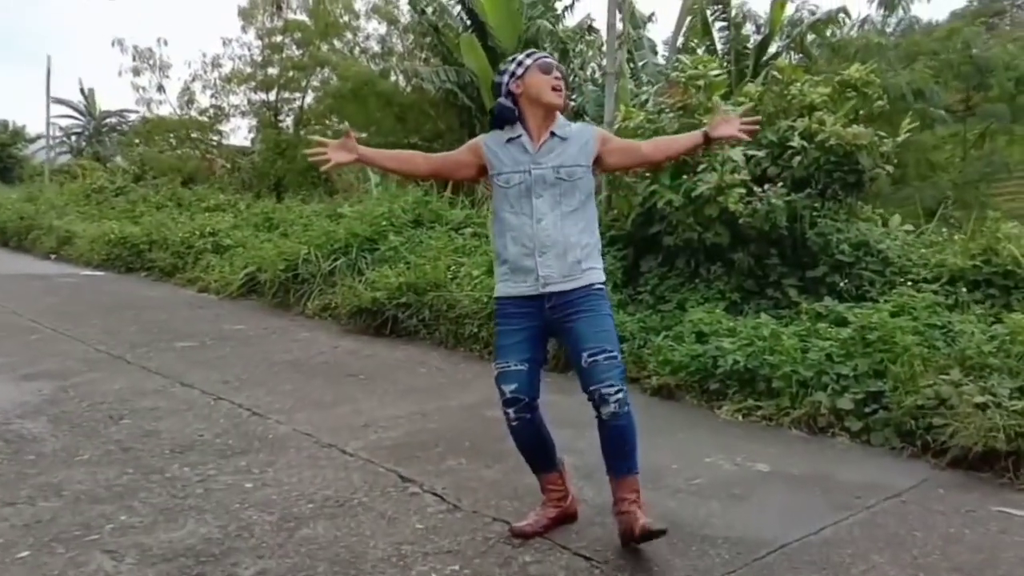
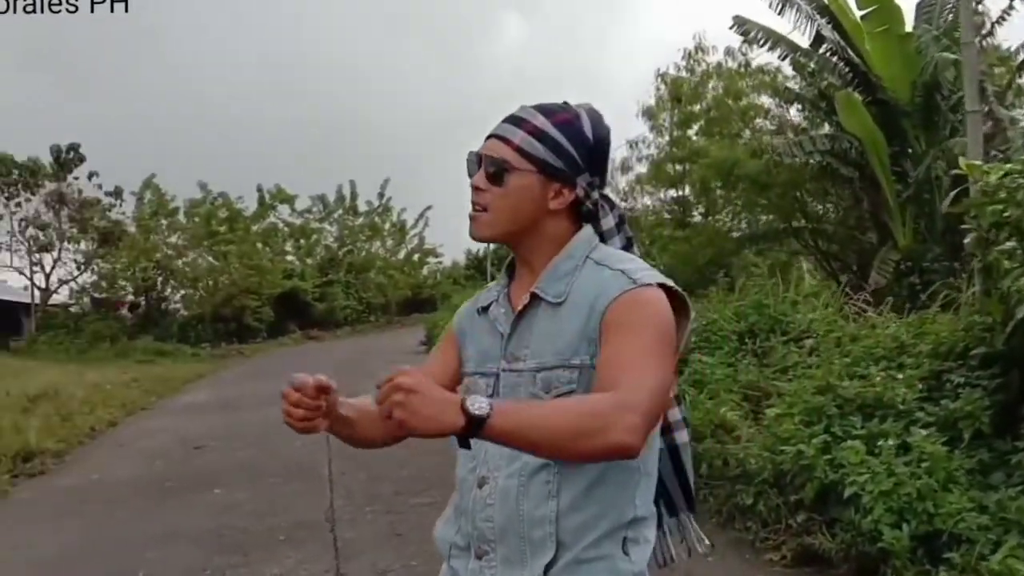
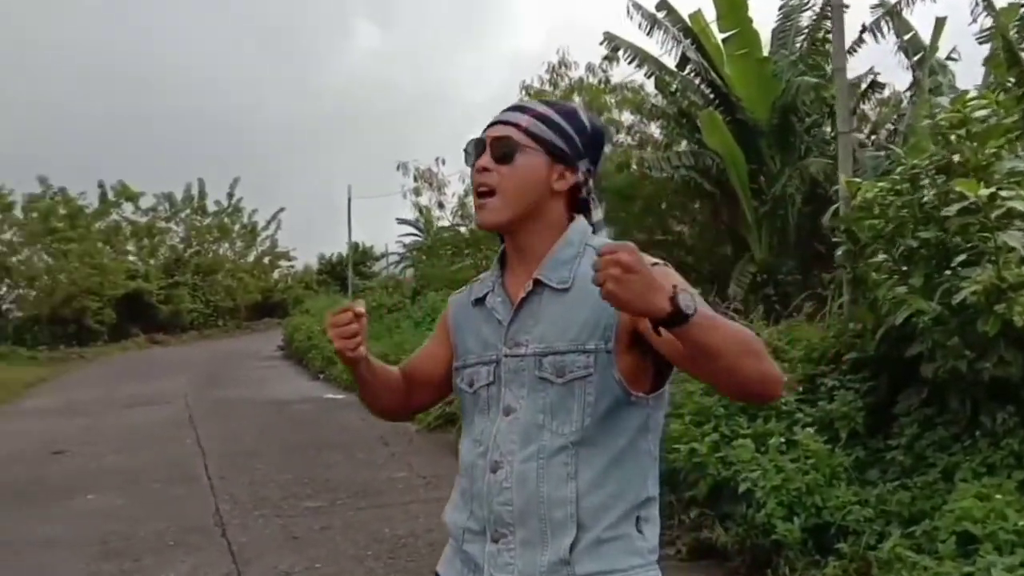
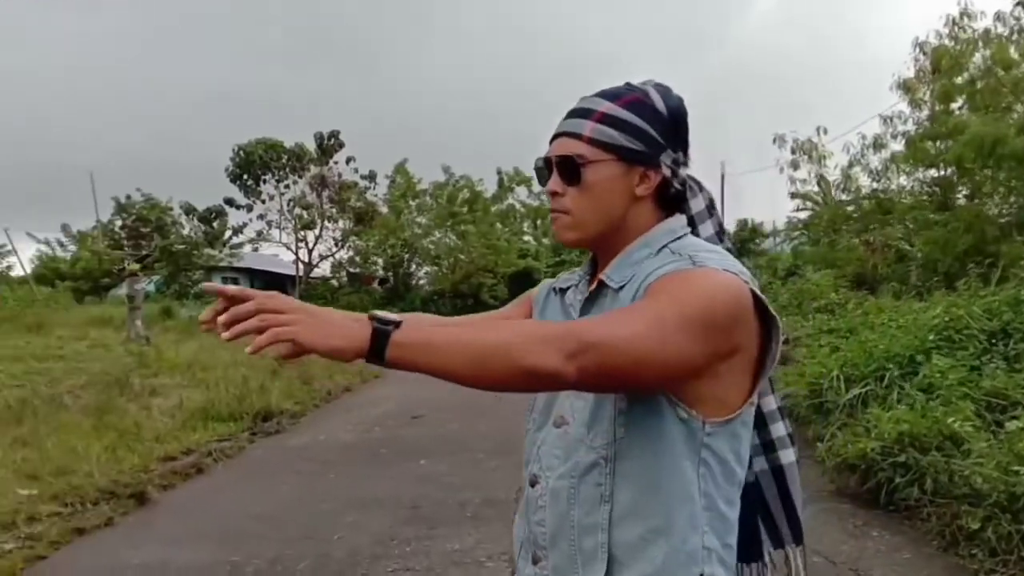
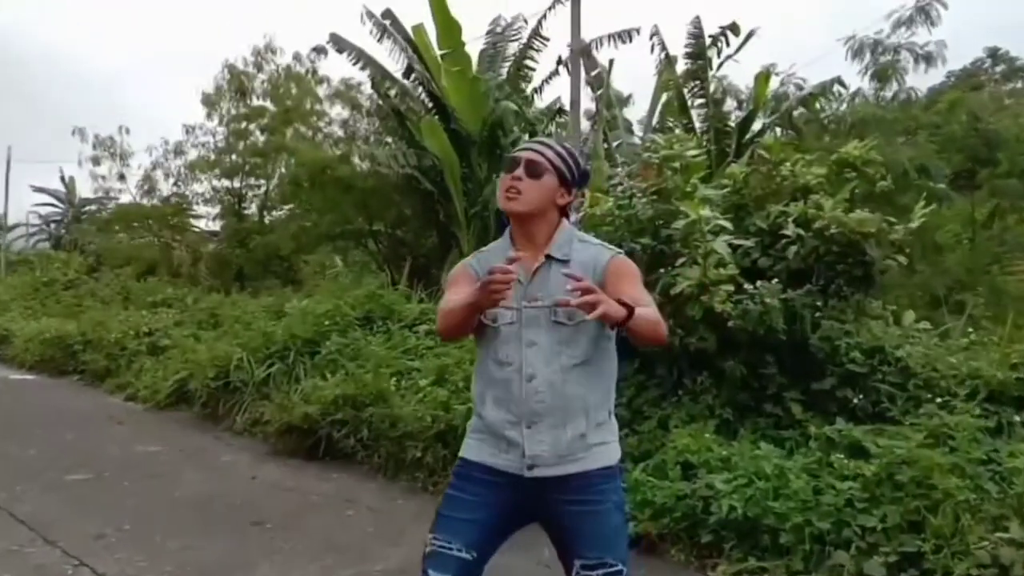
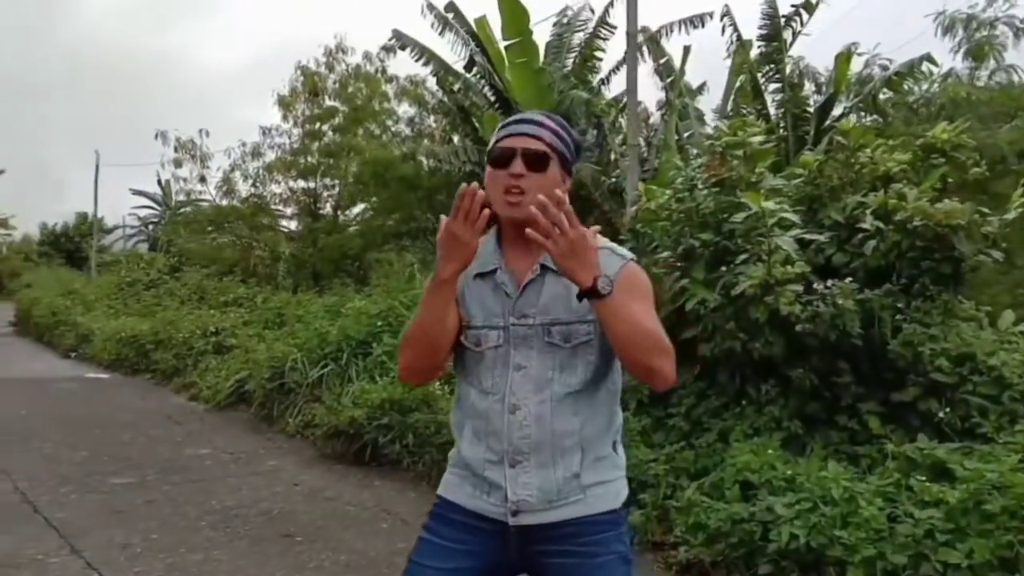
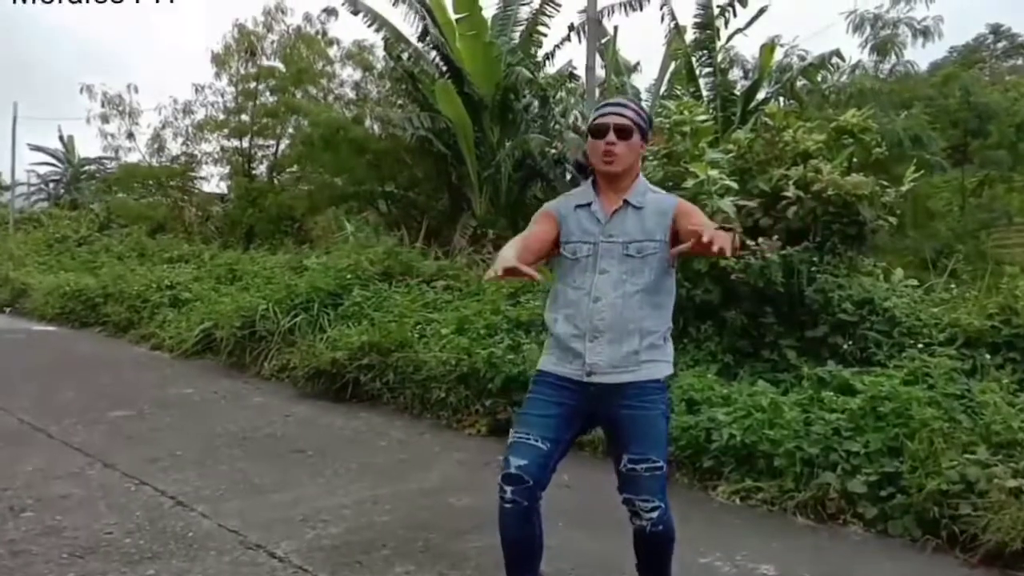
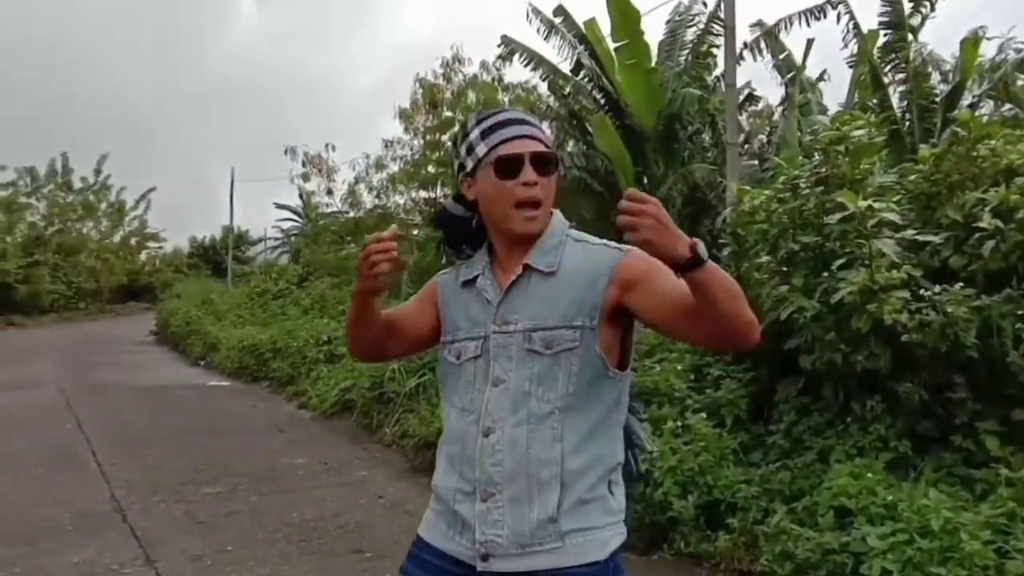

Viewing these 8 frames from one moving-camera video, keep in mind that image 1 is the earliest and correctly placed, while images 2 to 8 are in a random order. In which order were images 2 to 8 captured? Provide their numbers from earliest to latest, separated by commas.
7, 5, 6, 8, 3, 2, 4
